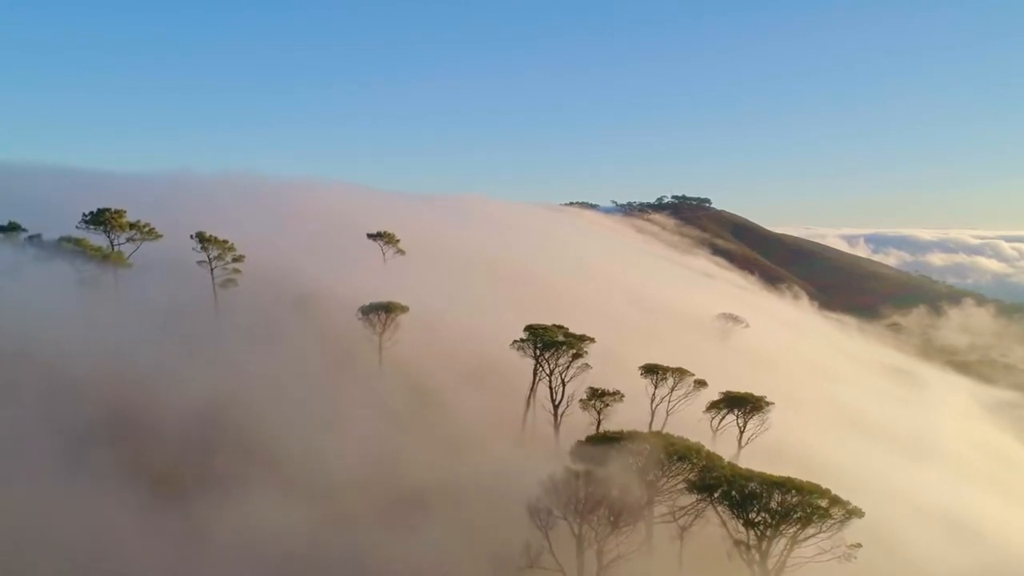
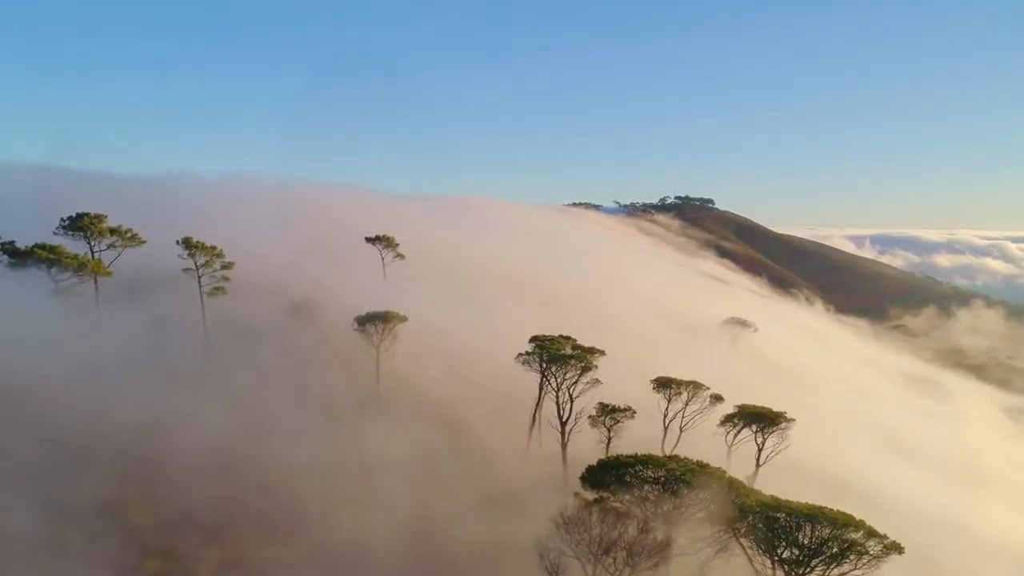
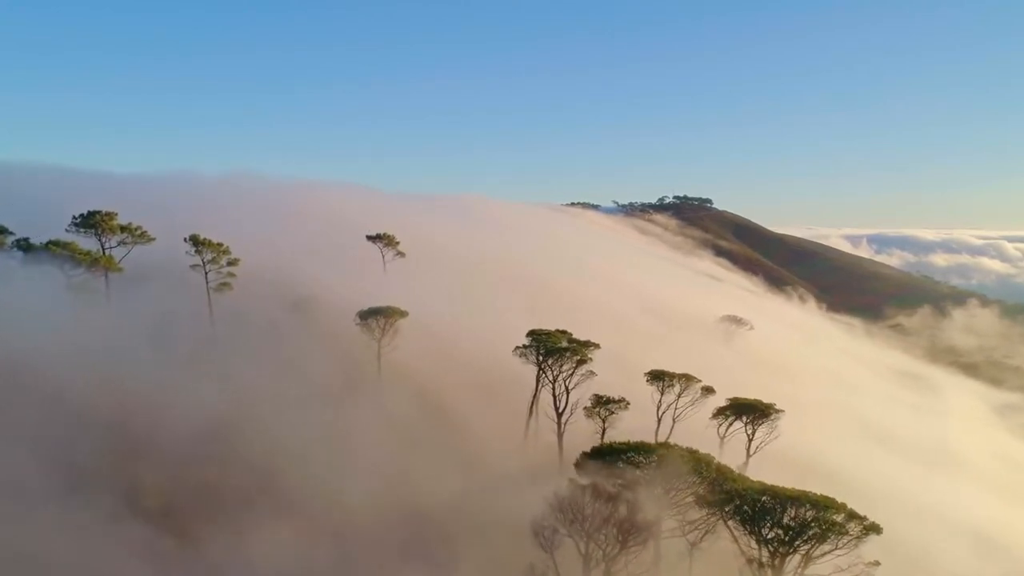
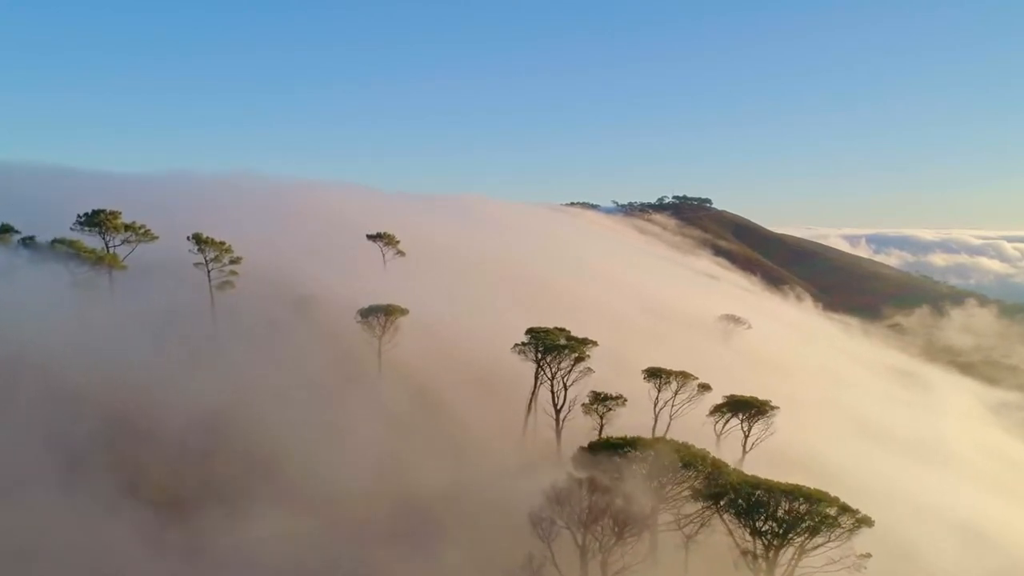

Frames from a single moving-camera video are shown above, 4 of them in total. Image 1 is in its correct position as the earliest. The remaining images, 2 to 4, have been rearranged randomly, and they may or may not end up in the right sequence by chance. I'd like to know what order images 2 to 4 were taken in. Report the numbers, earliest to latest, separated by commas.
4, 3, 2
